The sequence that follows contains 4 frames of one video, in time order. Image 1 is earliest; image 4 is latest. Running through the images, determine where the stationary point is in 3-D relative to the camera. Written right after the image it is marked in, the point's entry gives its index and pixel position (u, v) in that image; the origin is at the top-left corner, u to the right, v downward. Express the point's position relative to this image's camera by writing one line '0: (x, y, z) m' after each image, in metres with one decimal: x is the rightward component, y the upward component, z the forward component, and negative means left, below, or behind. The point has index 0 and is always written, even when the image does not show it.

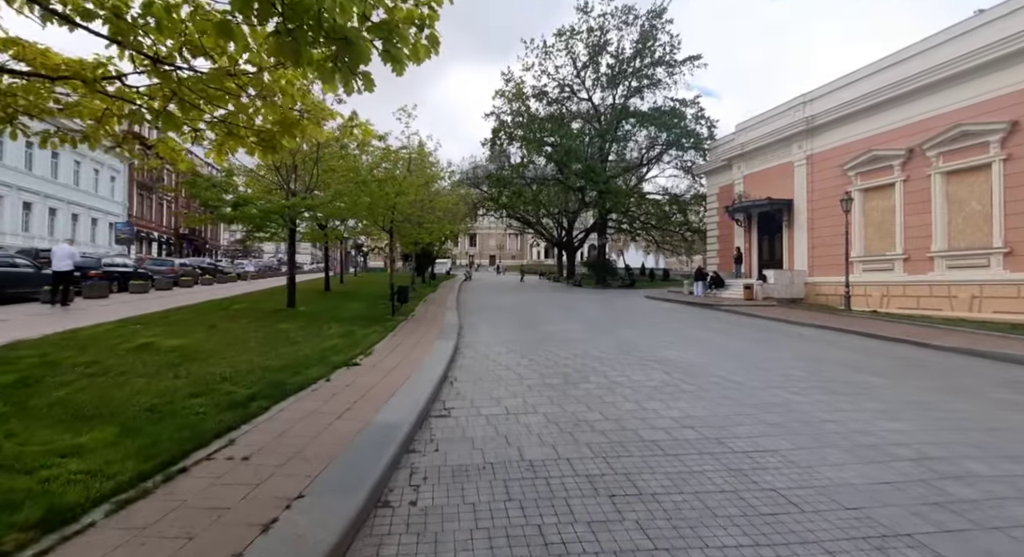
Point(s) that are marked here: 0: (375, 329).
0: (-3.4, -1.3, +11.8) m
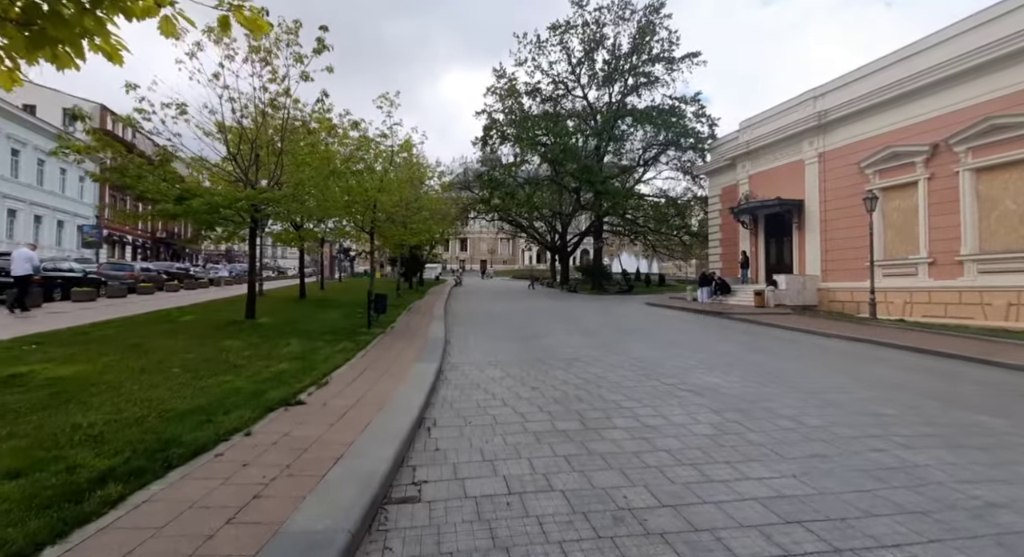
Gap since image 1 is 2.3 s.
0: (-3.5, -1.4, +9.8) m
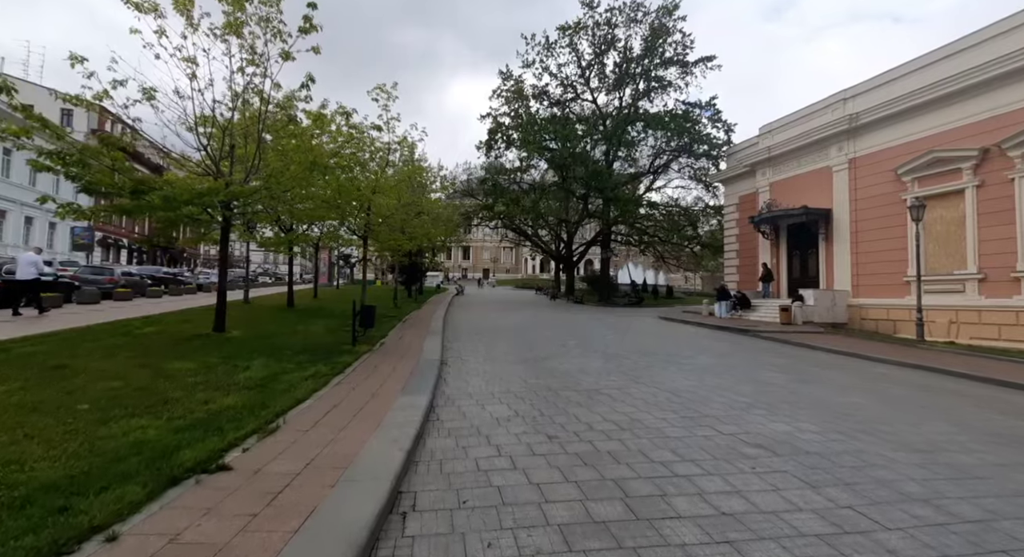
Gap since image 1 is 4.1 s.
0: (-3.4, -1.6, +8.1) m
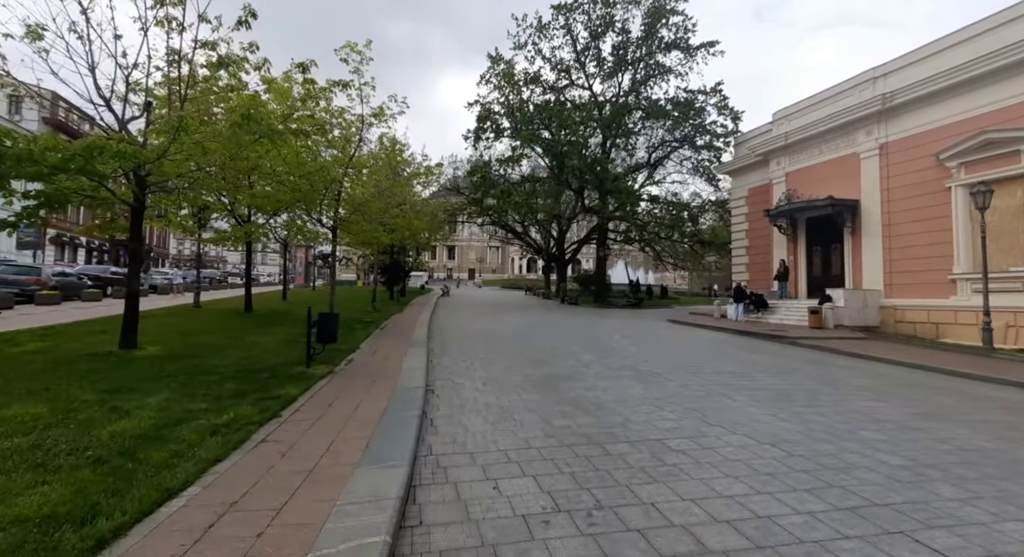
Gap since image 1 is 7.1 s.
0: (-3.1, -1.5, +5.3) m
